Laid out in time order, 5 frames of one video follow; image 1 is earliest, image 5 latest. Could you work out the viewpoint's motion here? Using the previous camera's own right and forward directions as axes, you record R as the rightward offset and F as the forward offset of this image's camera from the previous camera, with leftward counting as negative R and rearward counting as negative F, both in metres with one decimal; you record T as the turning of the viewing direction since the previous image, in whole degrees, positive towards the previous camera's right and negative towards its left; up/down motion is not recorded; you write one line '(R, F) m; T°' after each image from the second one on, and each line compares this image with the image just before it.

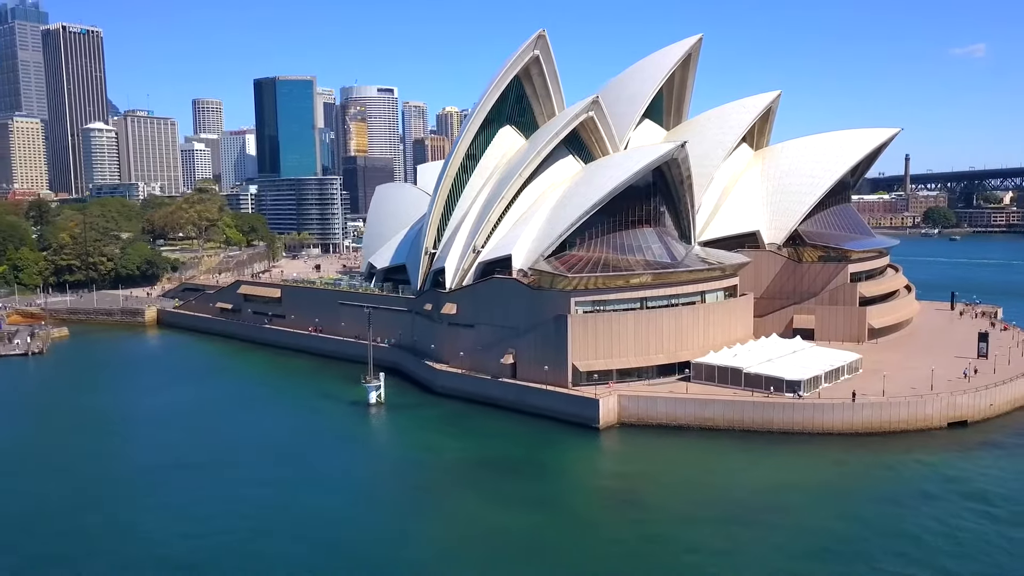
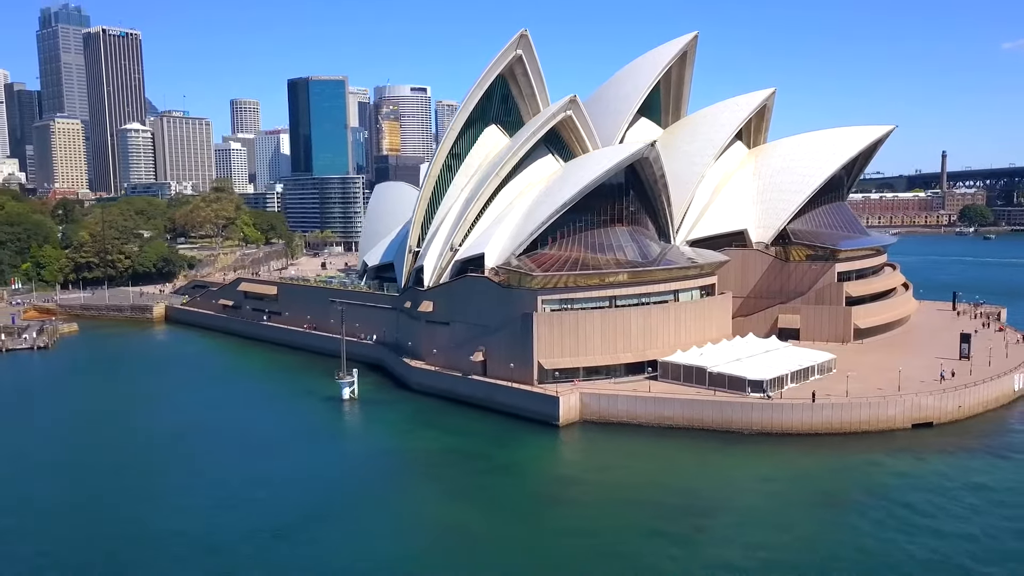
(+2.7, -0.2) m; -2°
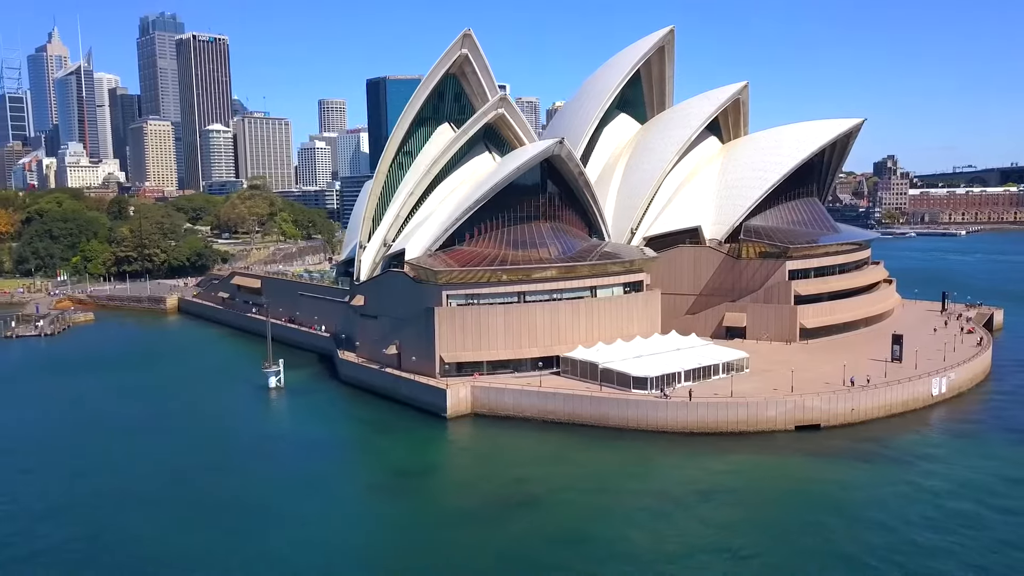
(+7.5, -0.2) m; -6°
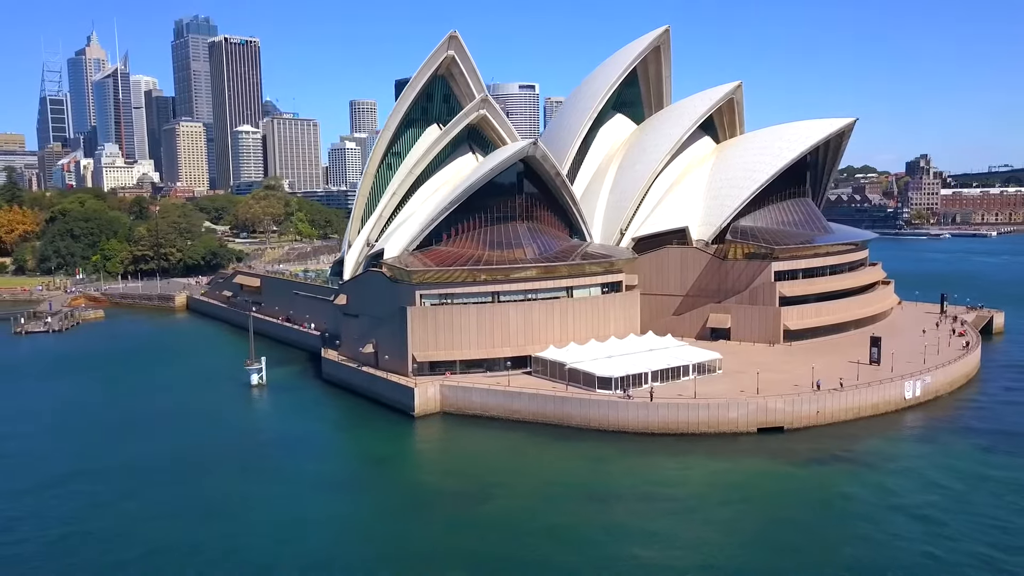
(+2.4, -0.2) m; -2°
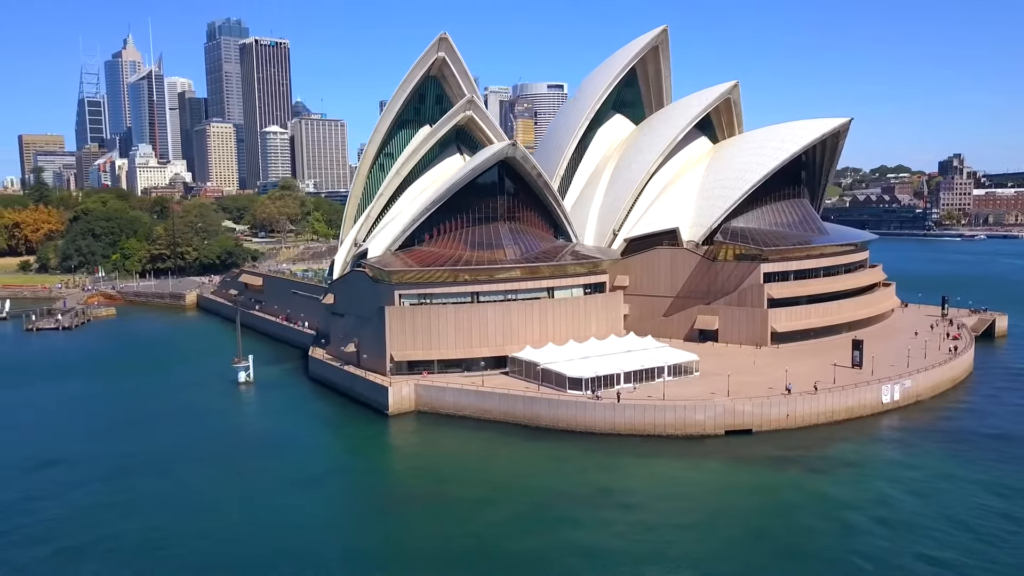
(+2.2, -0.1) m; -2°
